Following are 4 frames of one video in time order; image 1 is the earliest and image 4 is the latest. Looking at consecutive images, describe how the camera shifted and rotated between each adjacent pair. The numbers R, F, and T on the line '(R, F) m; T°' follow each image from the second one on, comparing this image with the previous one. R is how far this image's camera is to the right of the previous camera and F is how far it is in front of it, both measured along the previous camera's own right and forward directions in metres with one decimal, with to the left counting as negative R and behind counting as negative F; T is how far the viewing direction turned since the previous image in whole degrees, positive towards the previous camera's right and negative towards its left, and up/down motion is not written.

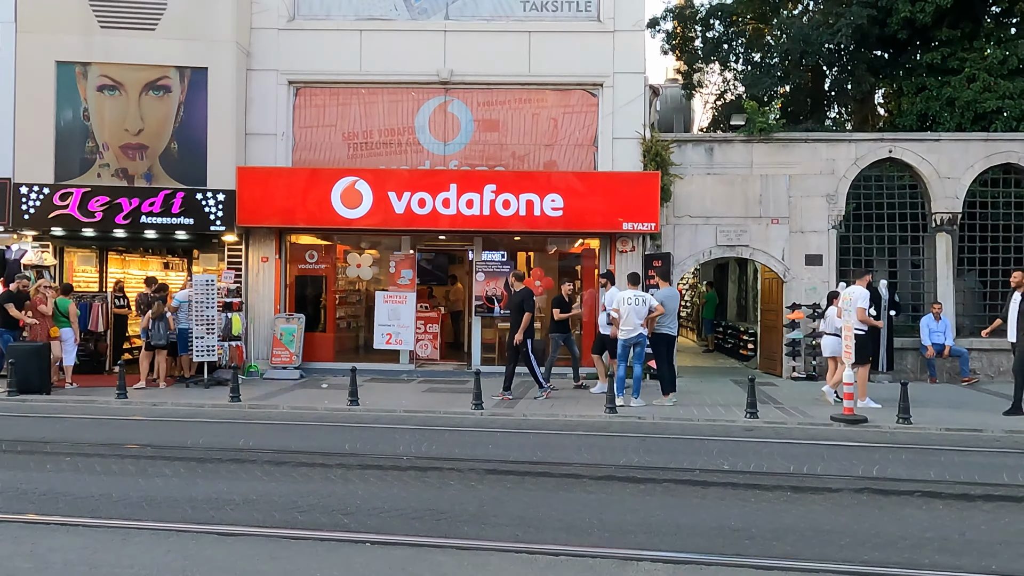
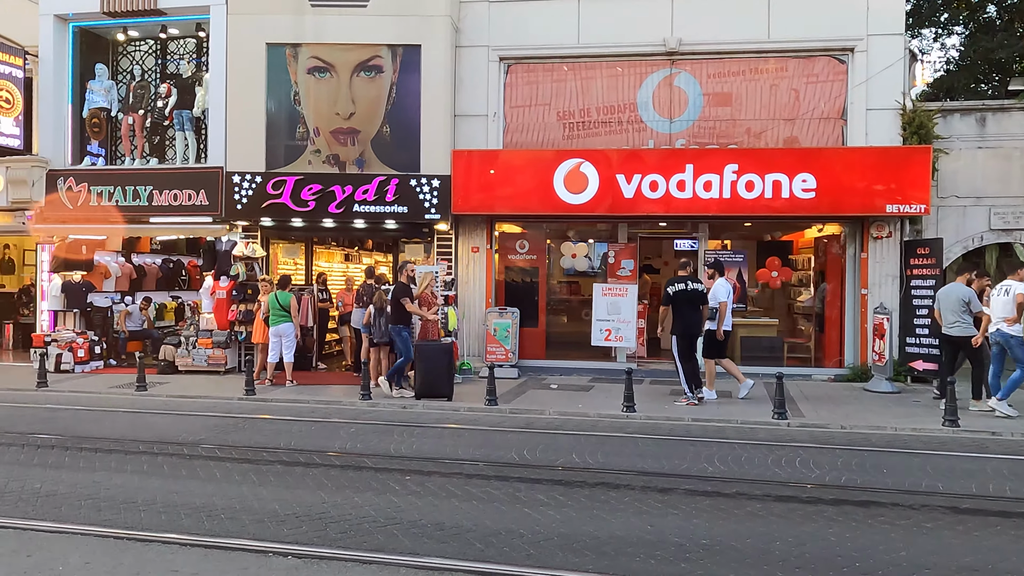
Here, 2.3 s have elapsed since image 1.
(-2.7, +1.1) m; -6°
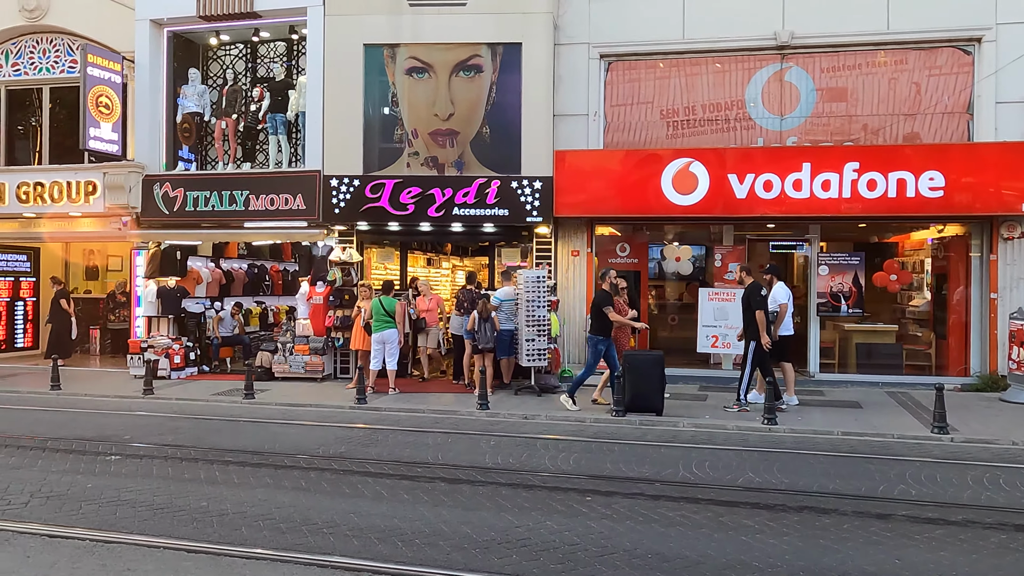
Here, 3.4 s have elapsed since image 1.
(-1.2, +0.4) m; -3°
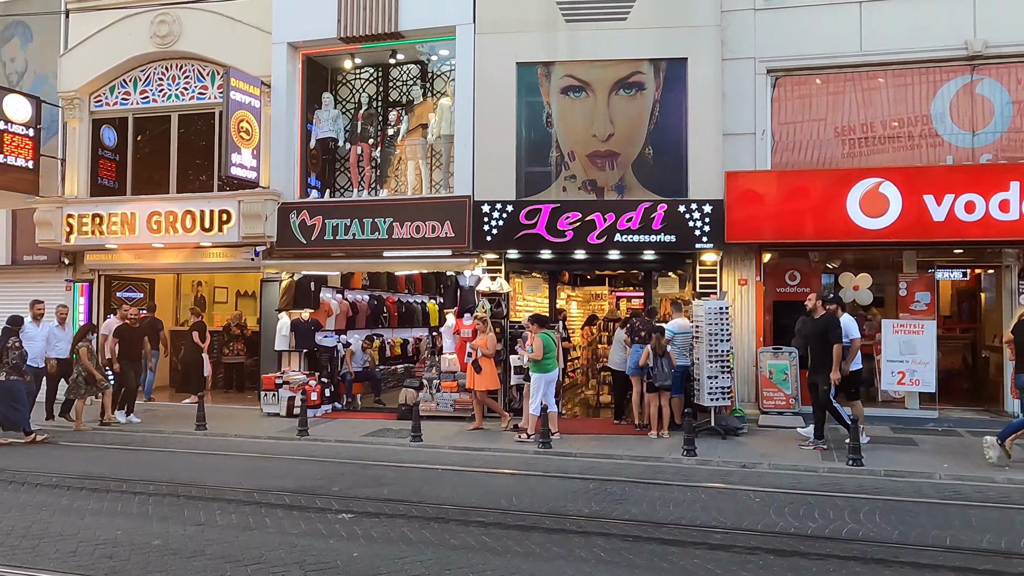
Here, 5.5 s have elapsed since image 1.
(-2.1, +0.9) m; -3°
